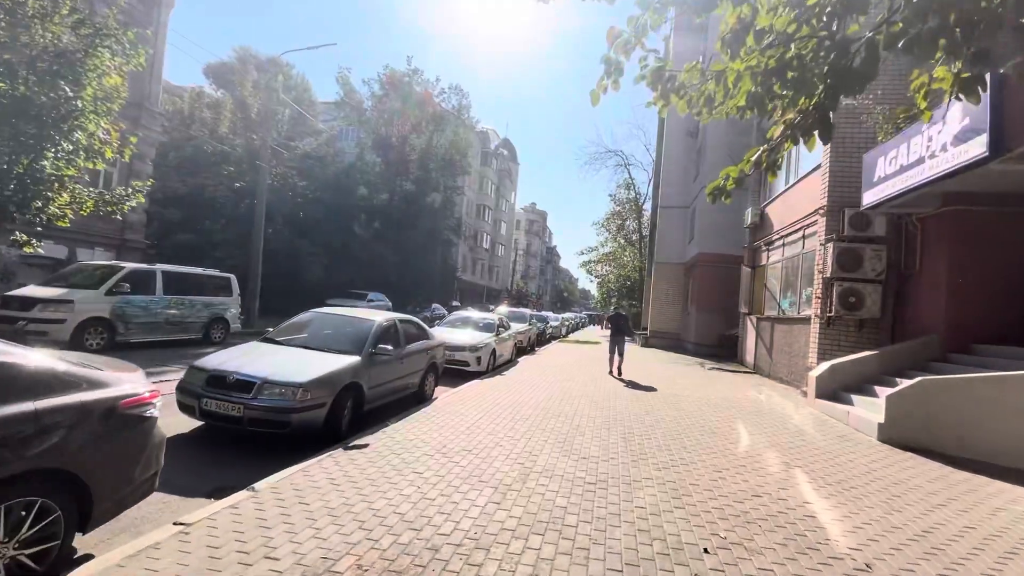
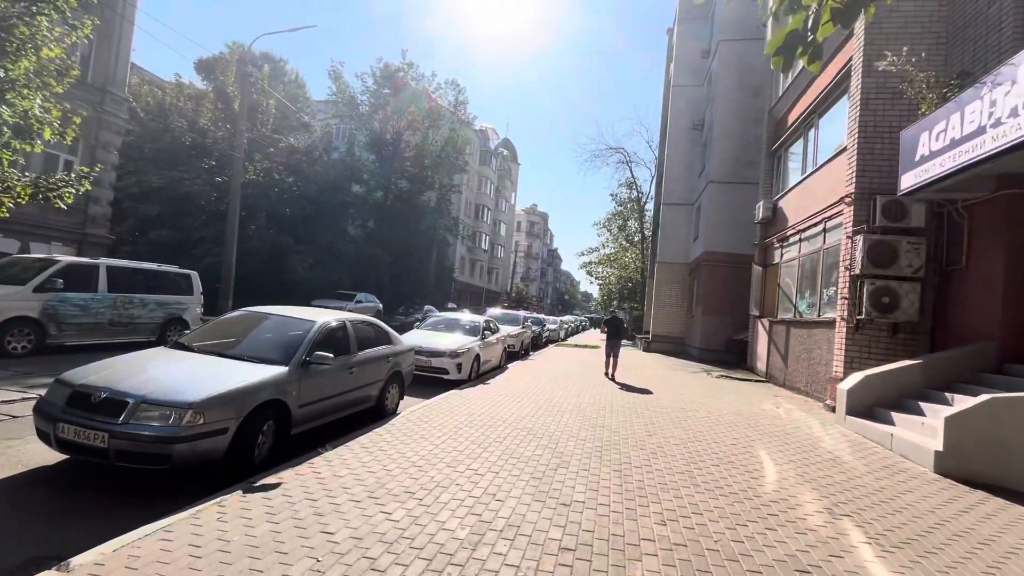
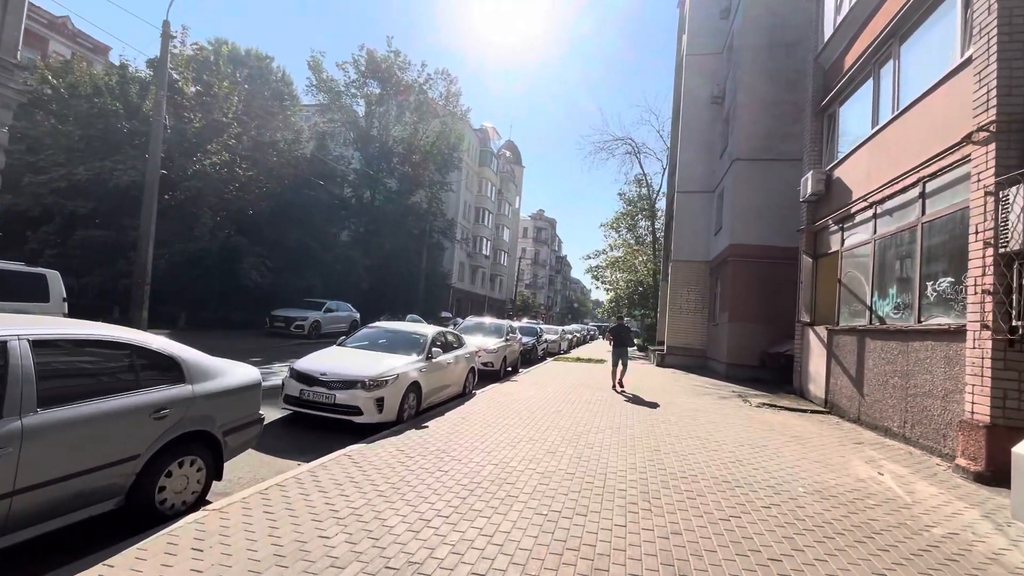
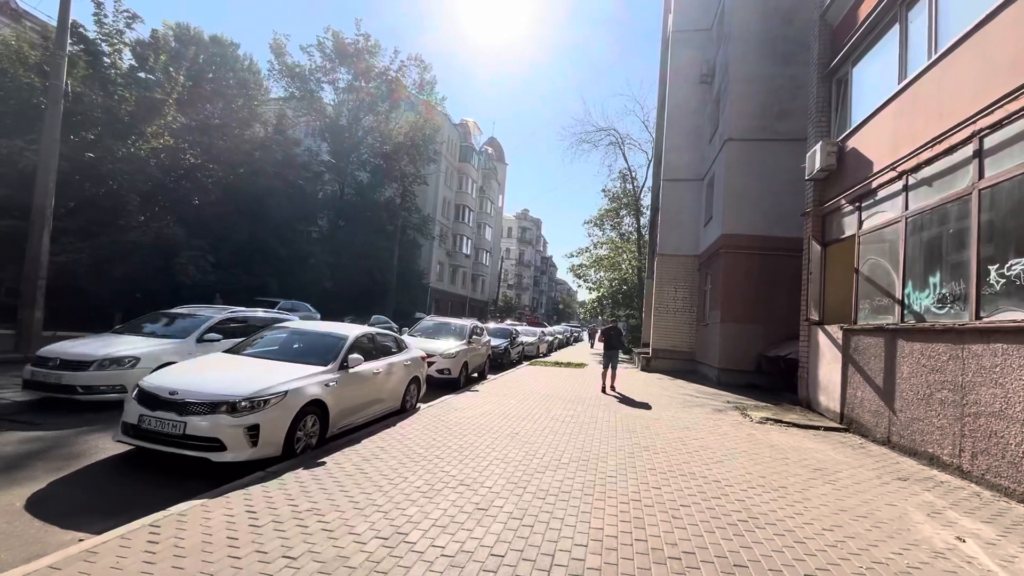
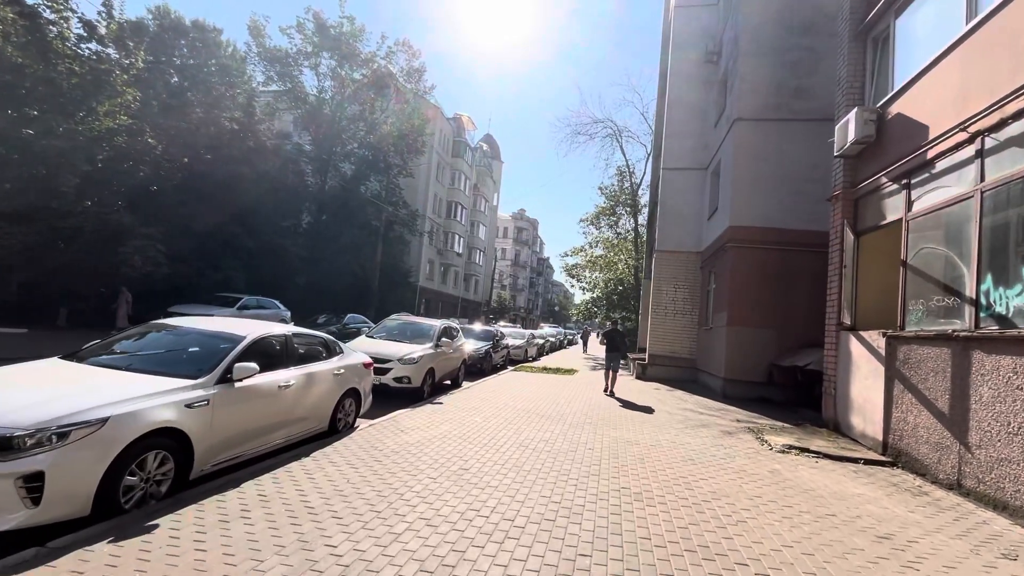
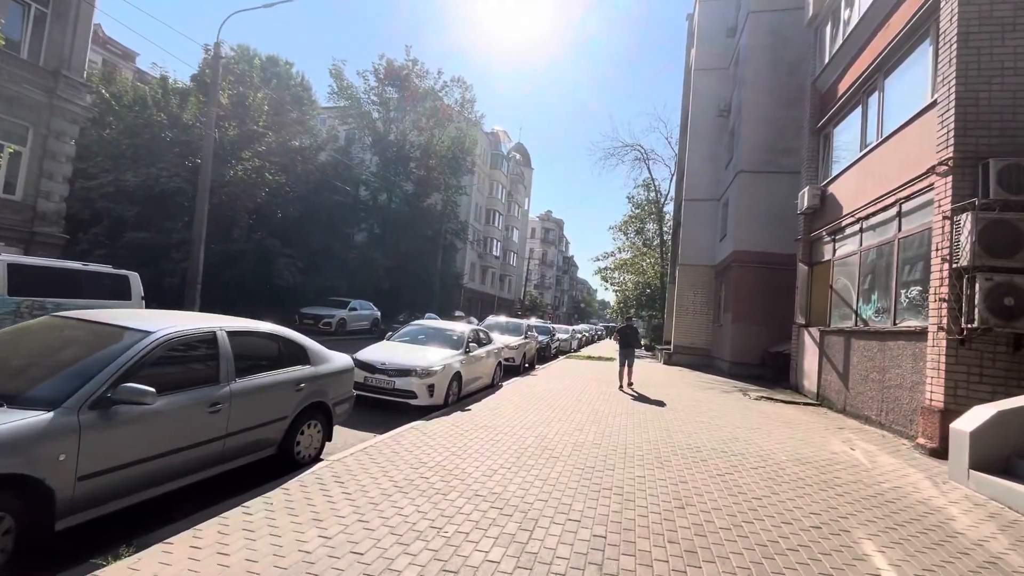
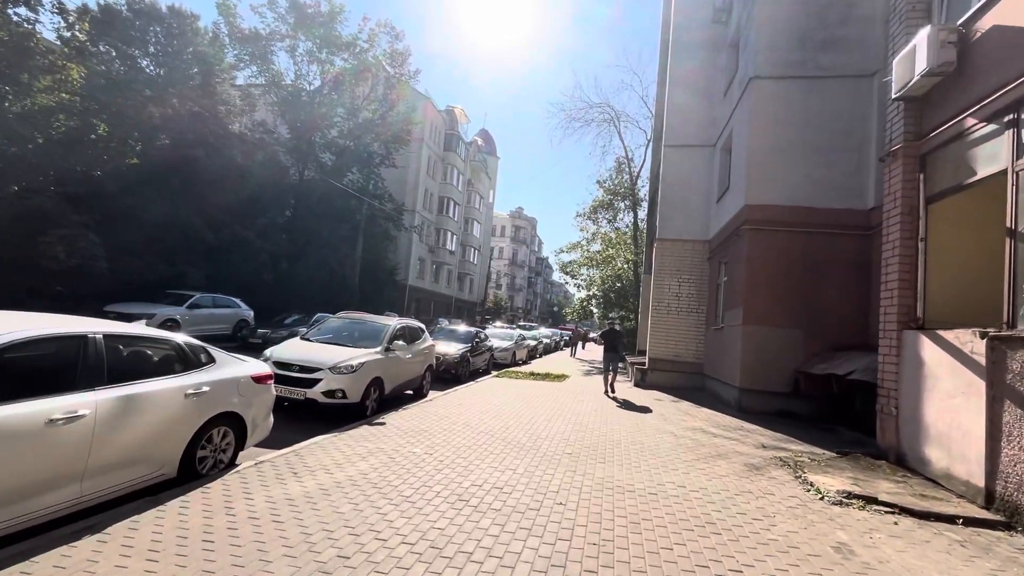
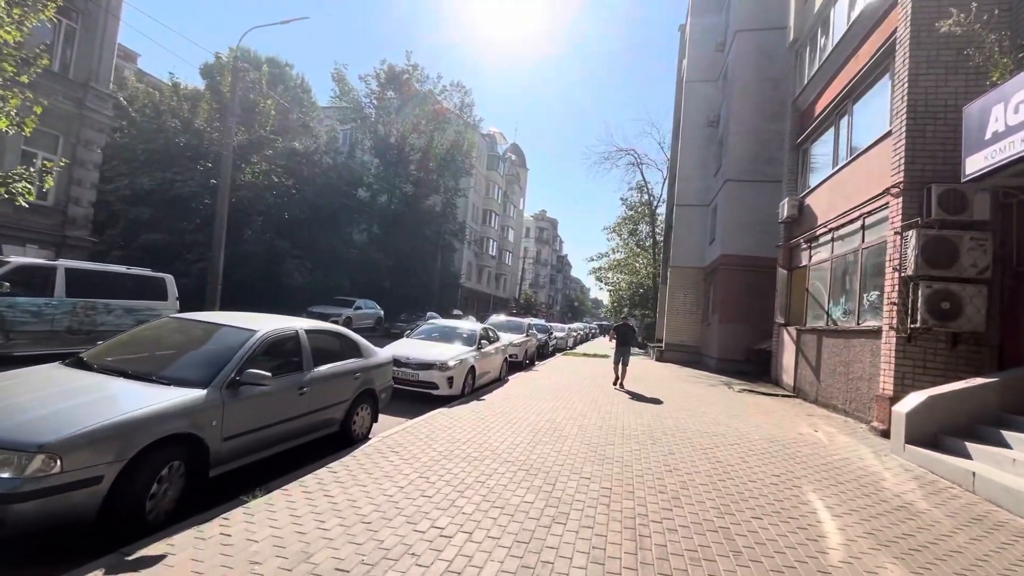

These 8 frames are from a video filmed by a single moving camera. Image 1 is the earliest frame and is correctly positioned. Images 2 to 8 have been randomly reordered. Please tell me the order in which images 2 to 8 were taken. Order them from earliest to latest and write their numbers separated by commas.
2, 8, 6, 3, 4, 5, 7
